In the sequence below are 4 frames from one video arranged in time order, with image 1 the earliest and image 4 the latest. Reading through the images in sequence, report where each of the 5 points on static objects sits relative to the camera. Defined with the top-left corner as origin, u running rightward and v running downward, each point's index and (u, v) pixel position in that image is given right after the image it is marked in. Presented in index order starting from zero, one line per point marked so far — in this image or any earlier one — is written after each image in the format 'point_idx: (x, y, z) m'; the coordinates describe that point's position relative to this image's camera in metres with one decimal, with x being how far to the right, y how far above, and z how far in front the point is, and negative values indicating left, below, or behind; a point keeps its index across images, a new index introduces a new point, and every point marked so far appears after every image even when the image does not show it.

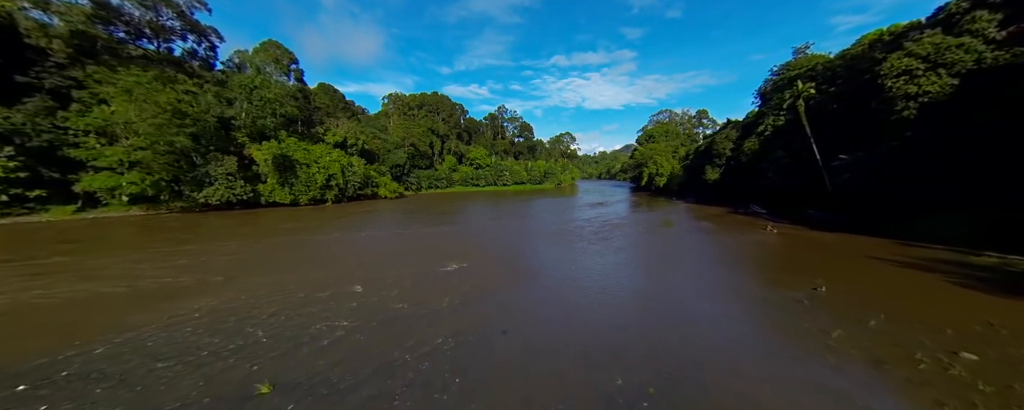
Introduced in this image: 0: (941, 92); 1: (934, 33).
0: (+23.3, +6.1, +17.0) m
1: (+25.5, +10.3, +19.0) m
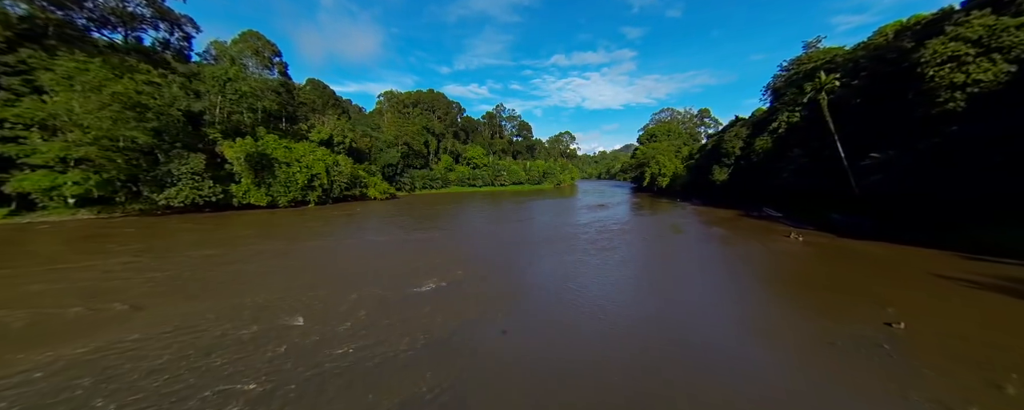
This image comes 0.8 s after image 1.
0: (+22.9, +5.9, +14.7) m
1: (+25.1, +10.1, +16.7) m
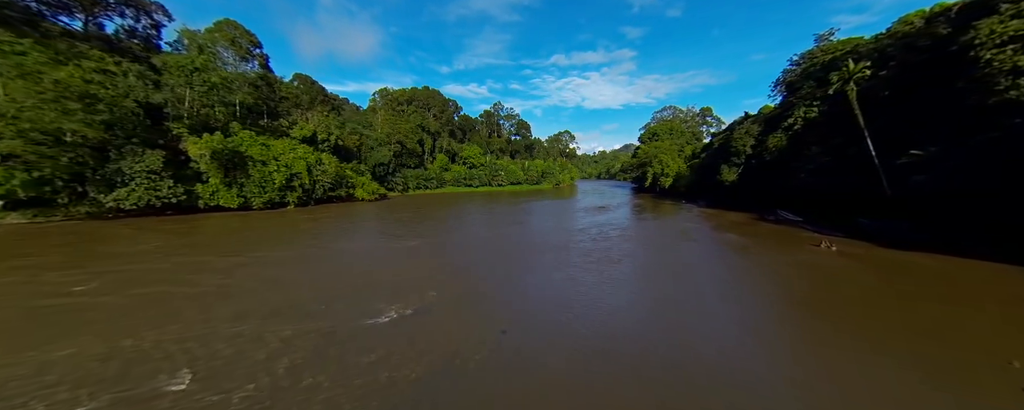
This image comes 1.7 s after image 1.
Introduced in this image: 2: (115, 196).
0: (+22.4, +5.6, +12.4) m
1: (+24.6, +9.8, +14.4) m
2: (-24.7, +0.5, +19.6) m
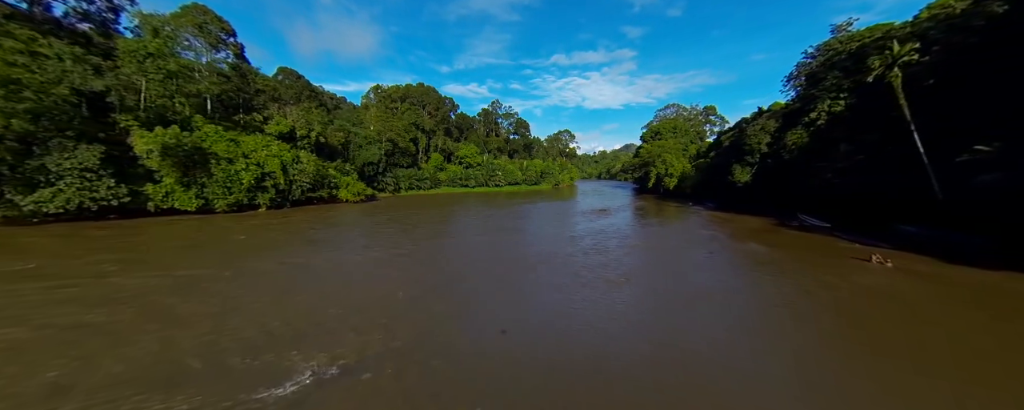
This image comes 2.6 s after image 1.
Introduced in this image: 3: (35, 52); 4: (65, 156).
0: (+21.9, +5.4, +9.6) m
1: (+24.1, +9.6, +11.6) m
2: (-25.3, +0.3, +16.8) m
3: (-28.1, +9.0, +18.5) m
4: (-25.0, +2.6, +17.5) m
